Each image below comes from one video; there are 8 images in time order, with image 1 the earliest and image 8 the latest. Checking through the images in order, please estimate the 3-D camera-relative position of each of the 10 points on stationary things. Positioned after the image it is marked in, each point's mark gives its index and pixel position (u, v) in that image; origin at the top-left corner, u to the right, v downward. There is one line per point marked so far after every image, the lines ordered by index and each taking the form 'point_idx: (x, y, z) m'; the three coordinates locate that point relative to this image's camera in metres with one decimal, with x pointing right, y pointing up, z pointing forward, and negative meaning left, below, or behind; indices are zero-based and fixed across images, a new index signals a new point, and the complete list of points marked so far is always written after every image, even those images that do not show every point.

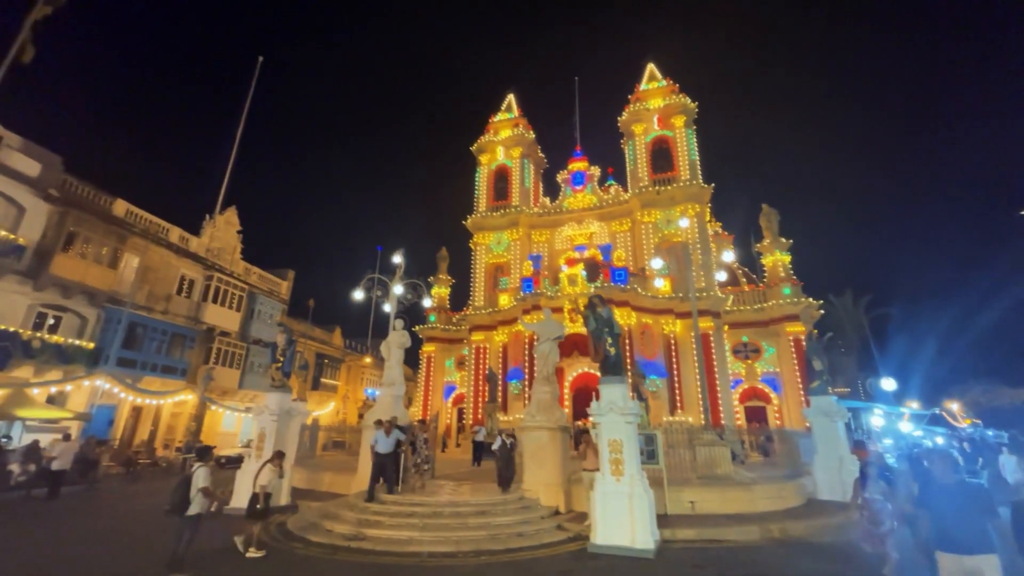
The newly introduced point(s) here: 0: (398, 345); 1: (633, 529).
0: (-3.4, -1.7, +13.0) m
1: (+2.1, -4.1, +7.4) m
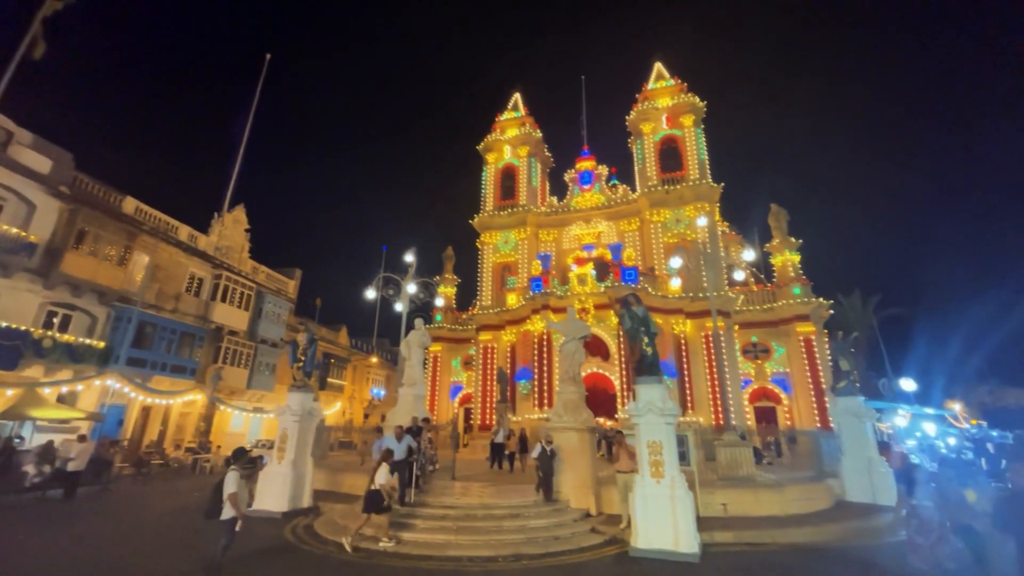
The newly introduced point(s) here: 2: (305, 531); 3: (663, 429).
0: (-2.7, -1.7, +12.8) m
1: (+2.7, -4.0, +7.3) m
2: (-4.2, -4.9, +8.9) m
3: (+2.7, -2.5, +7.9) m
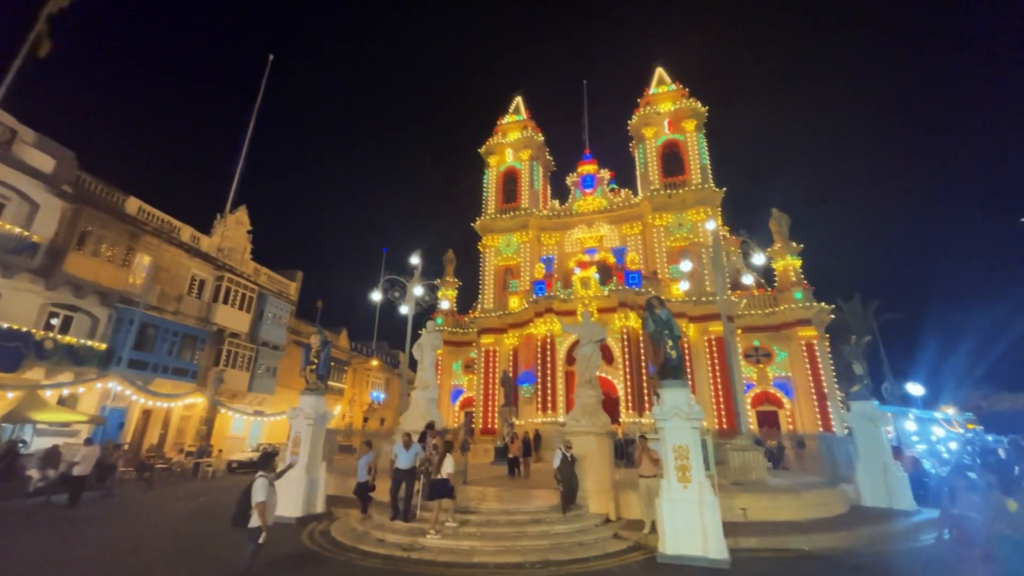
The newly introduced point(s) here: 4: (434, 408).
0: (-2.3, -1.7, +12.7) m
1: (+3.2, -4.1, +7.2) m
2: (-3.8, -4.9, +8.7) m
3: (+3.2, -2.6, +7.8) m
4: (-2.2, -3.3, +12.2) m
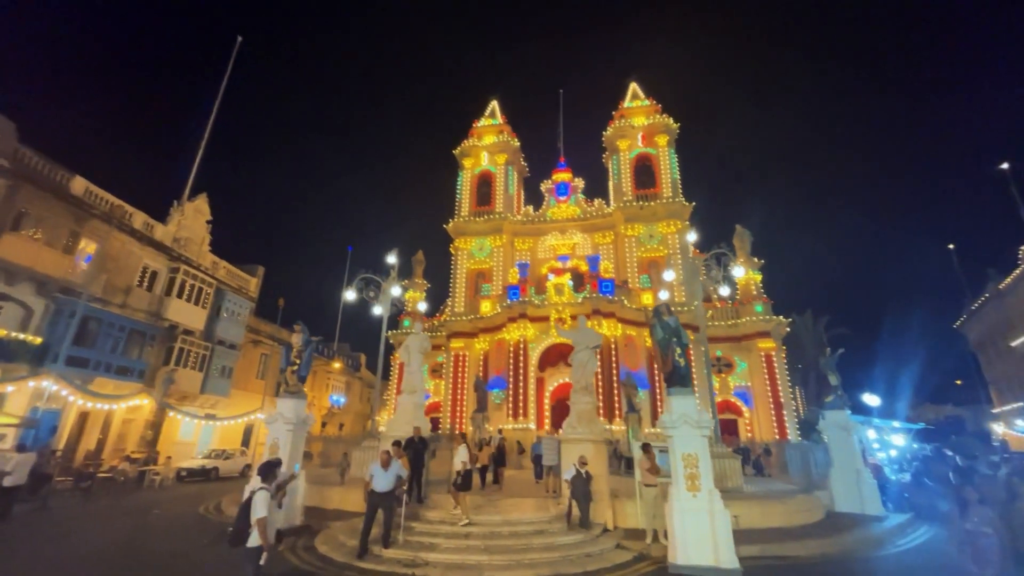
0: (-2.6, -1.7, +12.2) m
1: (+3.3, -4.2, +7.1) m
2: (-3.7, -4.8, +8.1) m
3: (+3.3, -2.7, +7.8) m
4: (-2.4, -3.3, +11.7) m
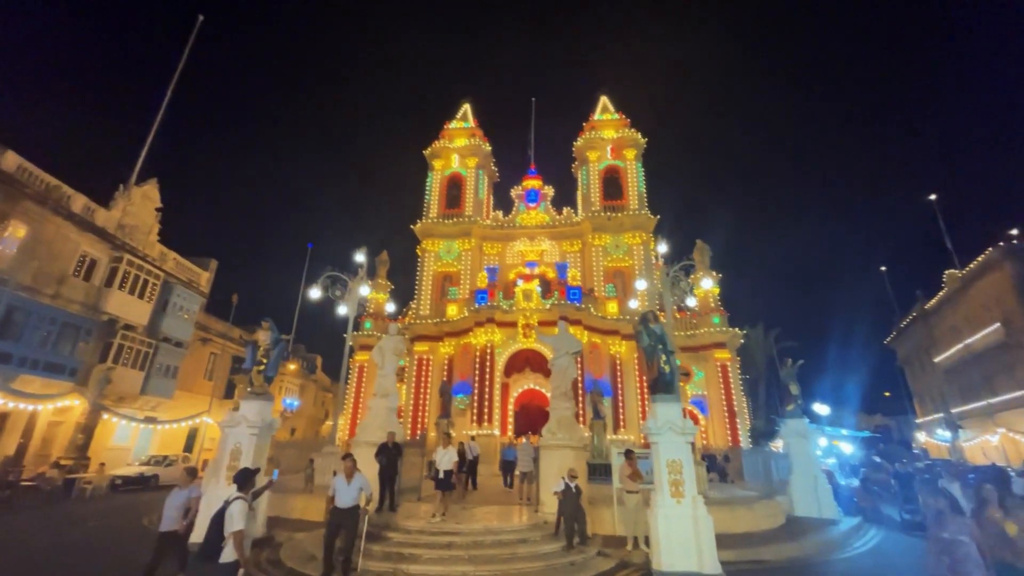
0: (-3.2, -1.7, +11.8) m
1: (+3.1, -4.4, +7.2) m
2: (-4.1, -4.7, +7.5) m
3: (+3.1, -2.9, +7.9) m
4: (-3.0, -3.3, +11.2) m
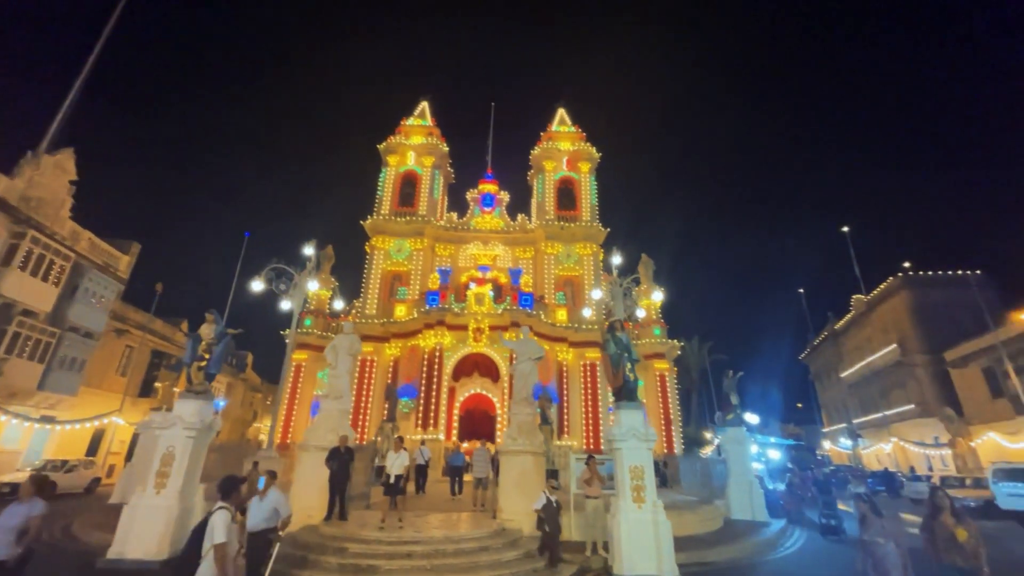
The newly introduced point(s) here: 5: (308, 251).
0: (-4.2, -1.6, +11.2) m
1: (+2.5, -4.6, +7.5) m
2: (-4.6, -4.6, +6.8) m
3: (+2.4, -3.1, +8.2) m
4: (-4.0, -3.2, +10.7) m
5: (-9.1, +1.7, +19.7) m
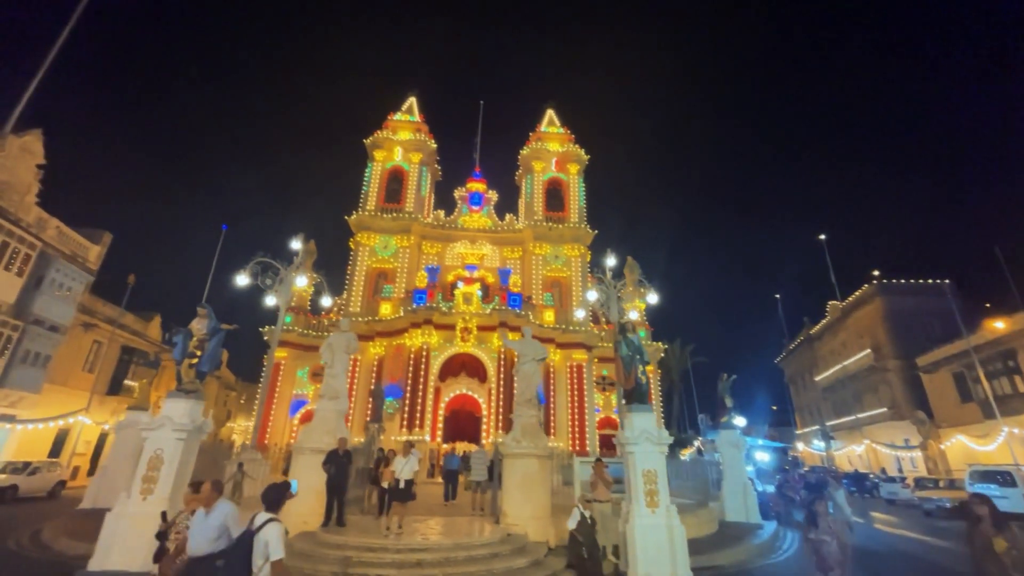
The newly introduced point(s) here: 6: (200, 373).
0: (-4.1, -1.5, +10.8) m
1: (+2.7, -4.6, +7.4) m
2: (-4.4, -4.5, +6.4) m
3: (+2.6, -3.1, +8.1) m
4: (-3.9, -3.1, +10.2) m
5: (-9.3, +1.8, +19.0) m
6: (-6.0, -1.7, +8.5) m
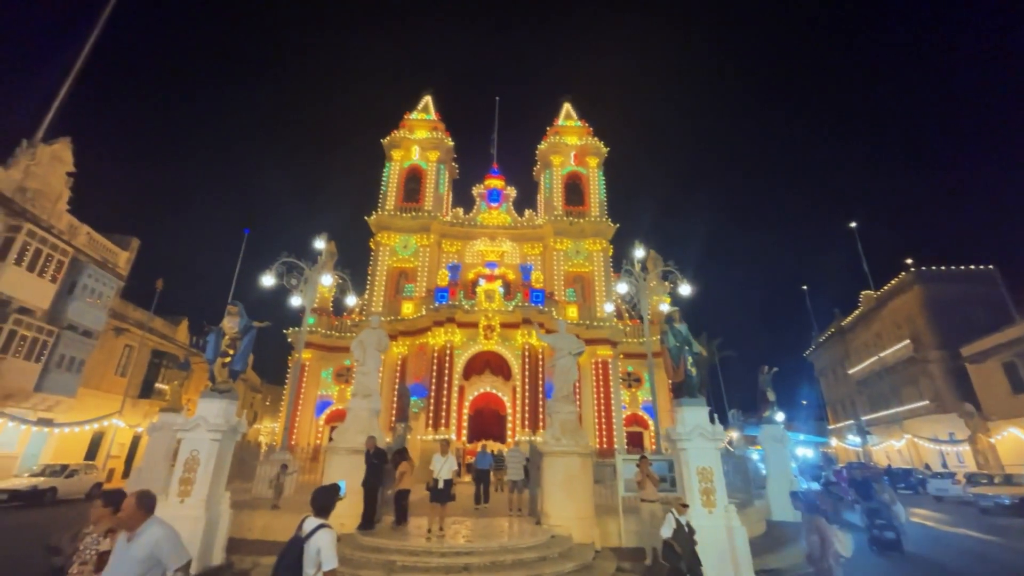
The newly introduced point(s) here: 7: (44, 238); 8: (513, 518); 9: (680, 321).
0: (-3.2, -1.4, +10.5) m
1: (+3.5, -4.3, +6.9) m
2: (-3.7, -4.4, +6.1) m
3: (+3.4, -2.8, +7.6) m
4: (-3.1, -3.0, +10.0) m
5: (-8.3, +1.8, +19.0) m
6: (-5.3, -1.6, +8.3) m
7: (-18.5, +2.0, +17.4) m
8: (0.0, -5.4, +10.3) m
9: (+3.2, -0.6, +8.5) m
